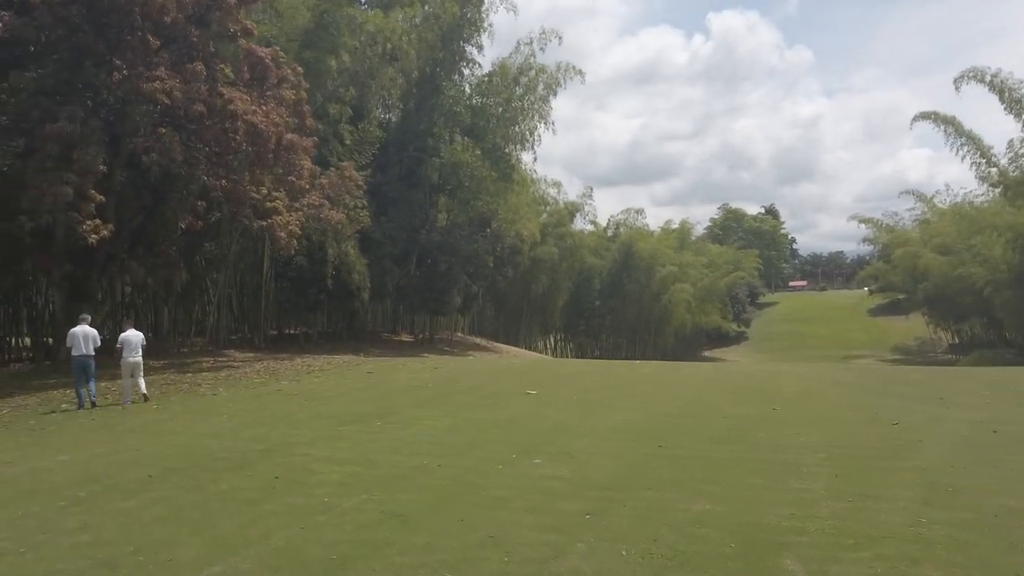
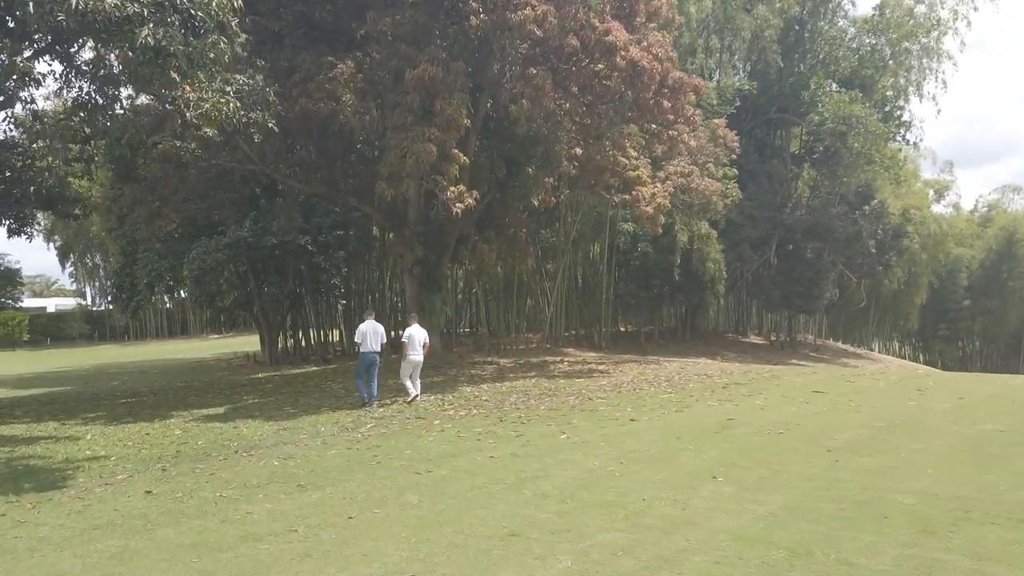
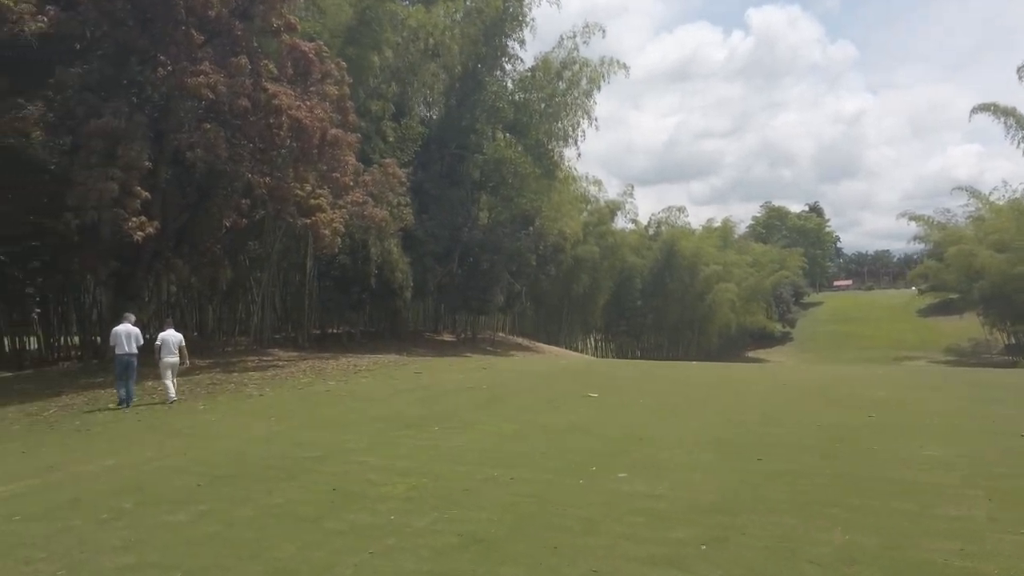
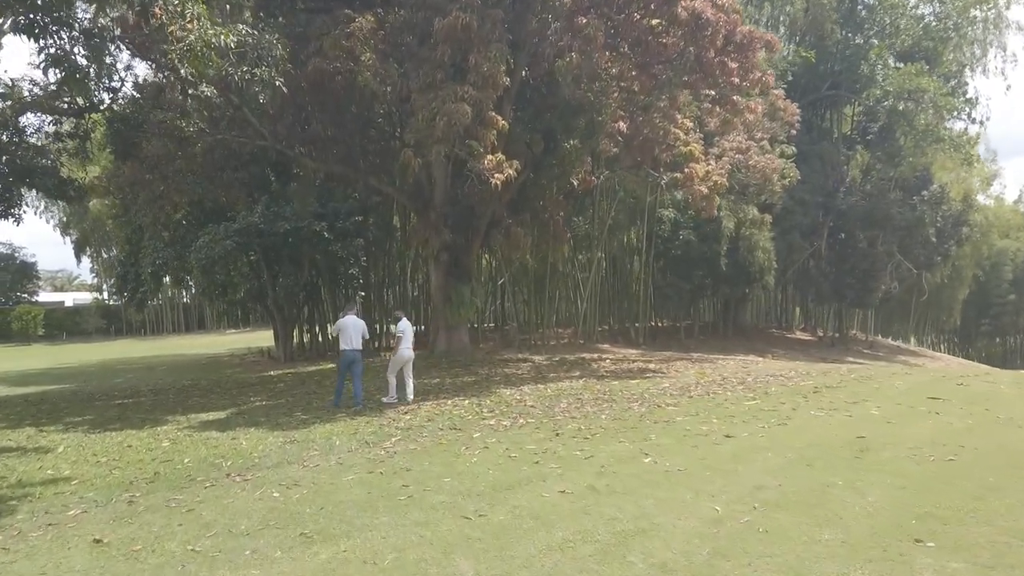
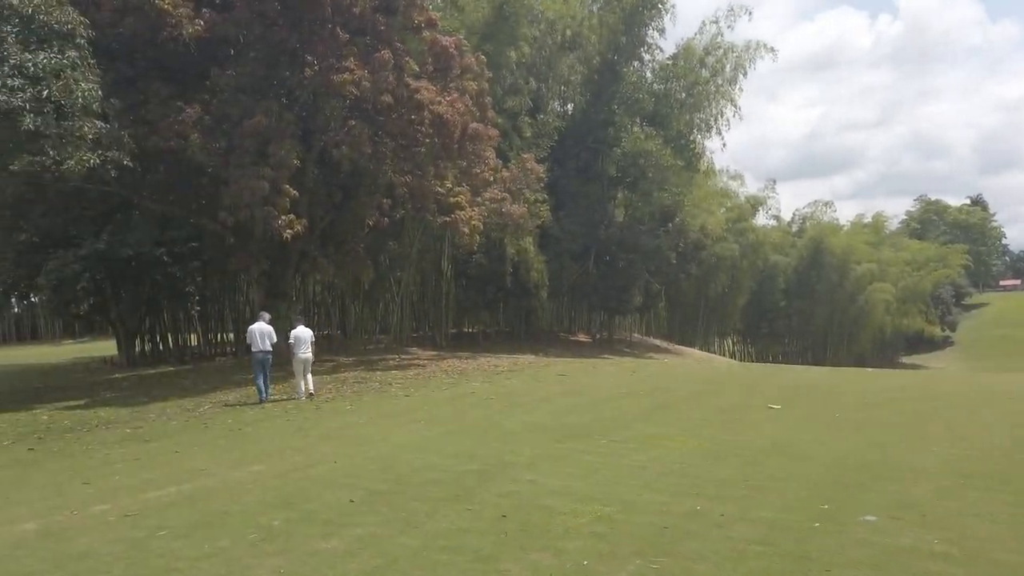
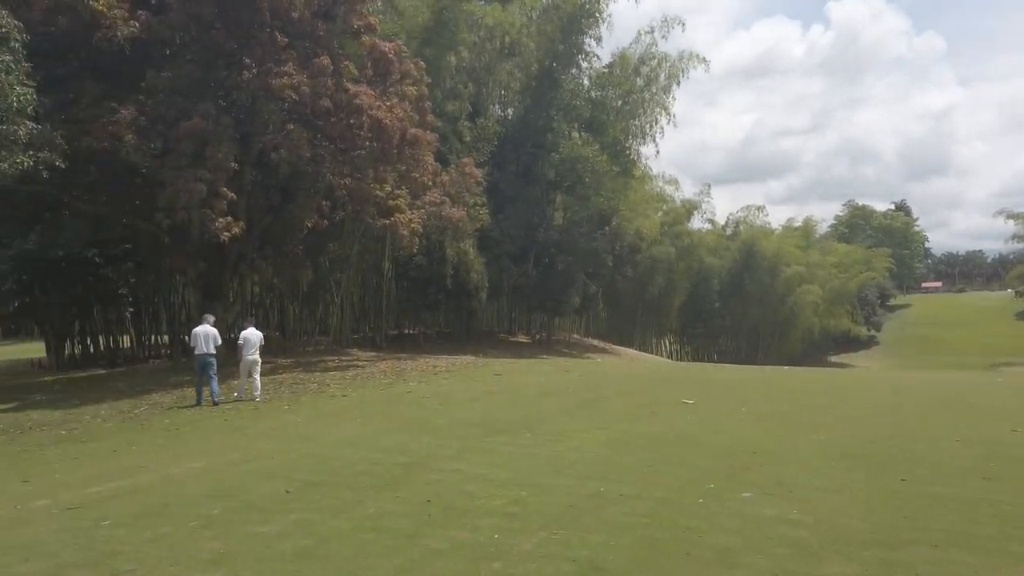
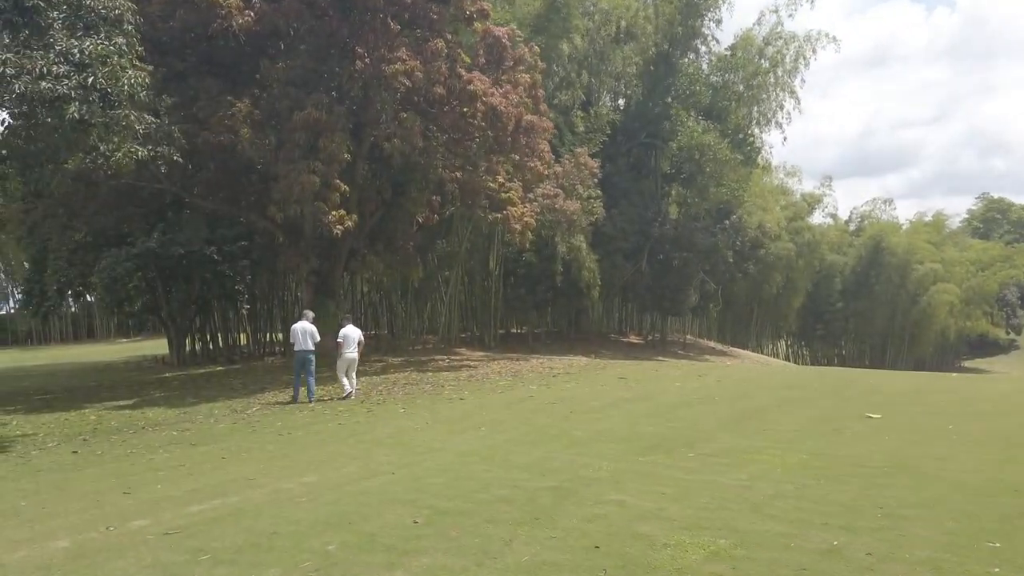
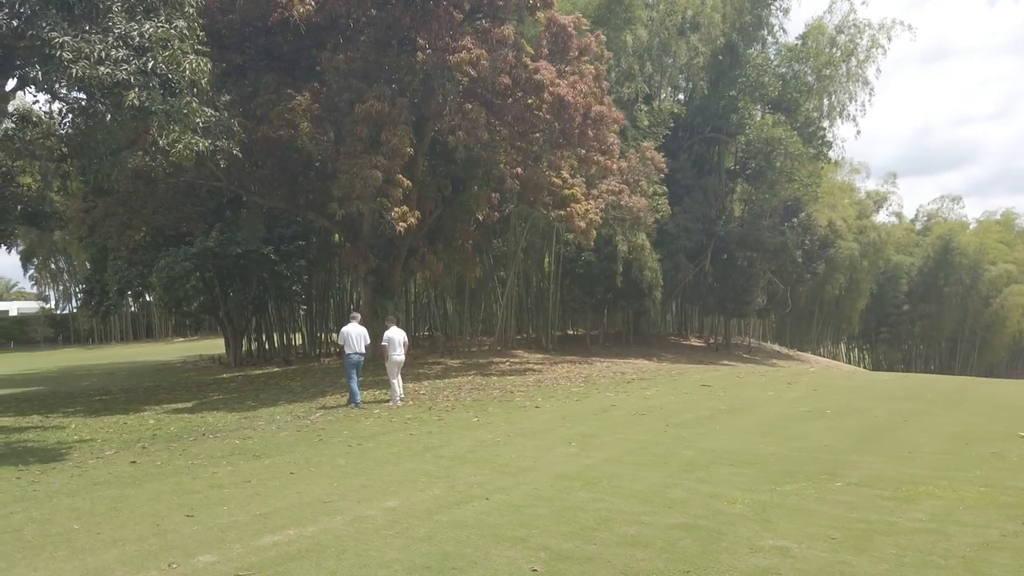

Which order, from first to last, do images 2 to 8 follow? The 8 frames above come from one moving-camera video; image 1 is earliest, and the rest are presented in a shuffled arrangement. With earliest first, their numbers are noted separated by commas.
3, 6, 5, 7, 8, 2, 4
